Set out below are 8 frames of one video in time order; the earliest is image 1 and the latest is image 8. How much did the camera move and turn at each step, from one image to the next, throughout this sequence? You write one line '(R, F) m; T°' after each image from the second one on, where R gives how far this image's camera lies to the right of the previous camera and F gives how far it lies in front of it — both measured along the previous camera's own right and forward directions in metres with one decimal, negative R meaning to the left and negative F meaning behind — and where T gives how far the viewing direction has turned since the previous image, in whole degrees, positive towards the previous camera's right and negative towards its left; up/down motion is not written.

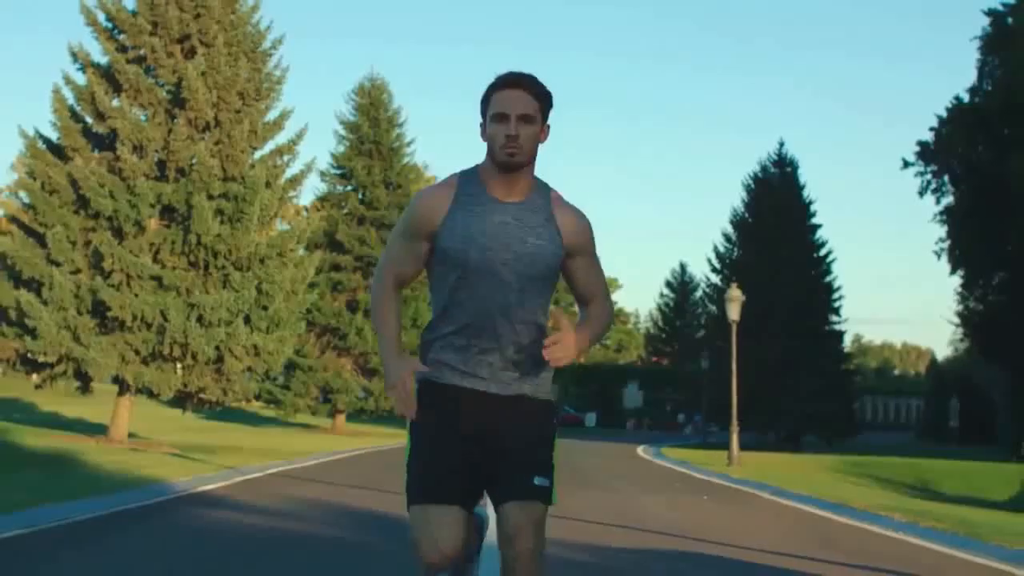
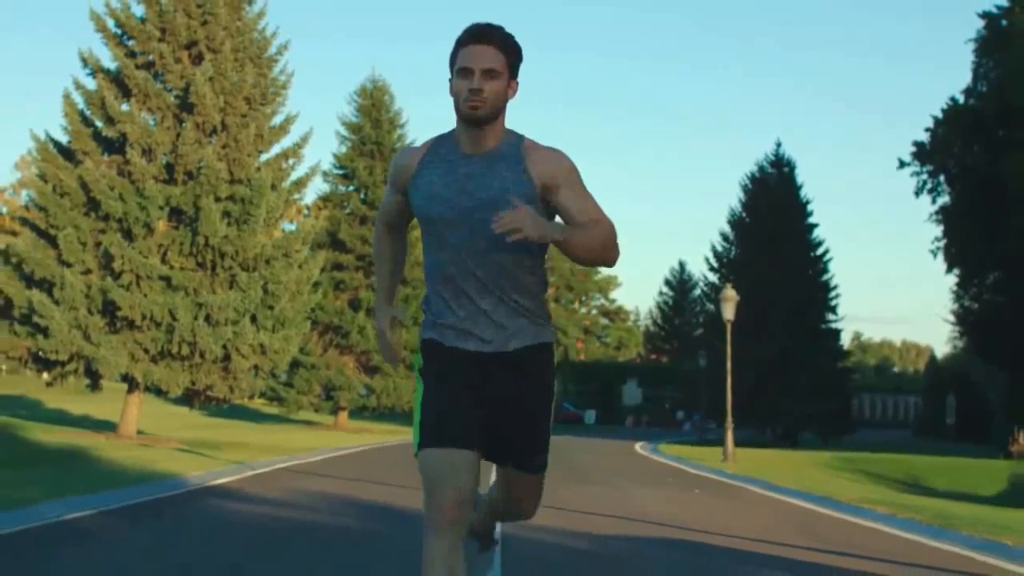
(0.0, -0.7) m; 0°
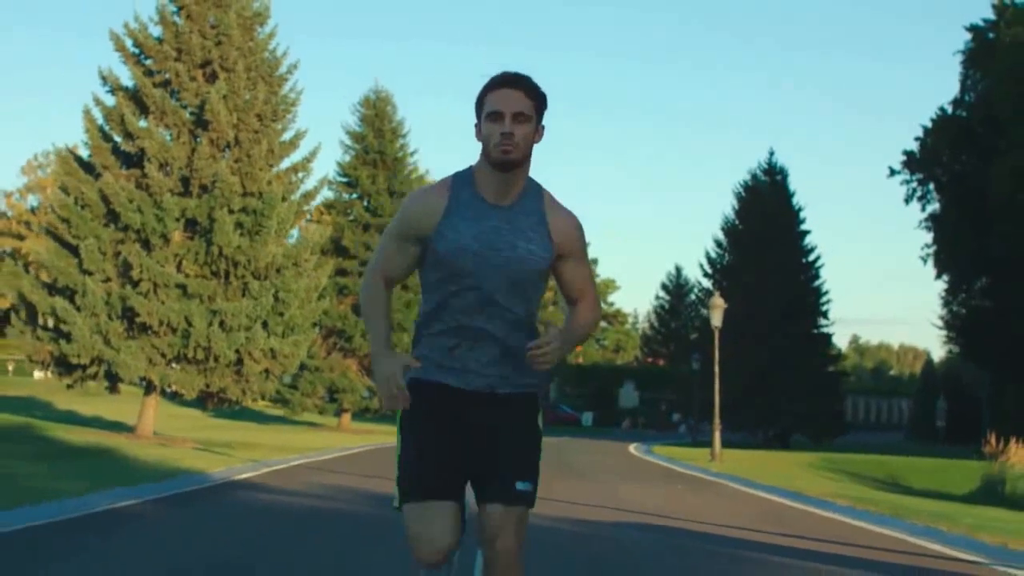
(0.0, -1.6) m; 0°
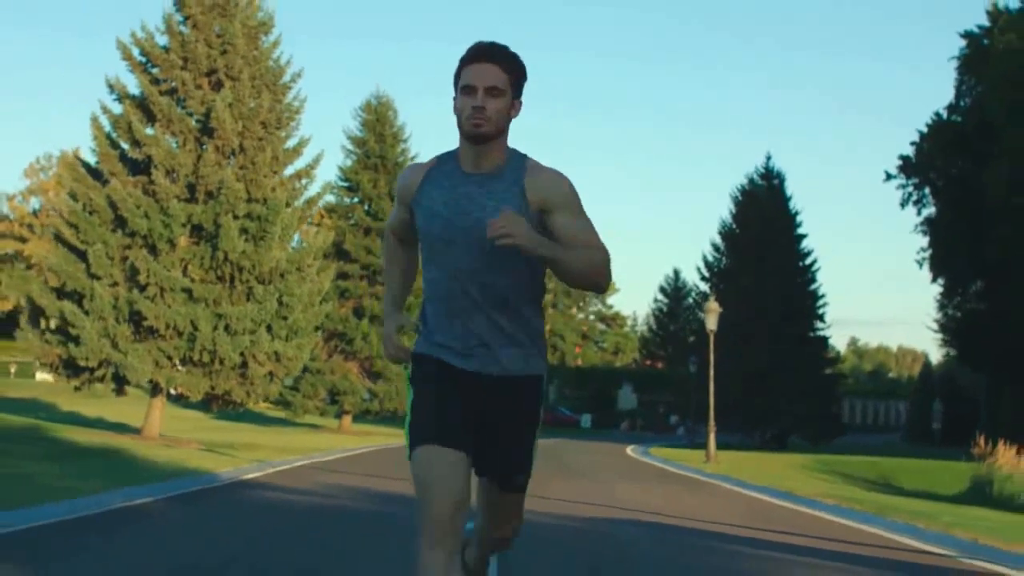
(0.0, -0.7) m; 0°
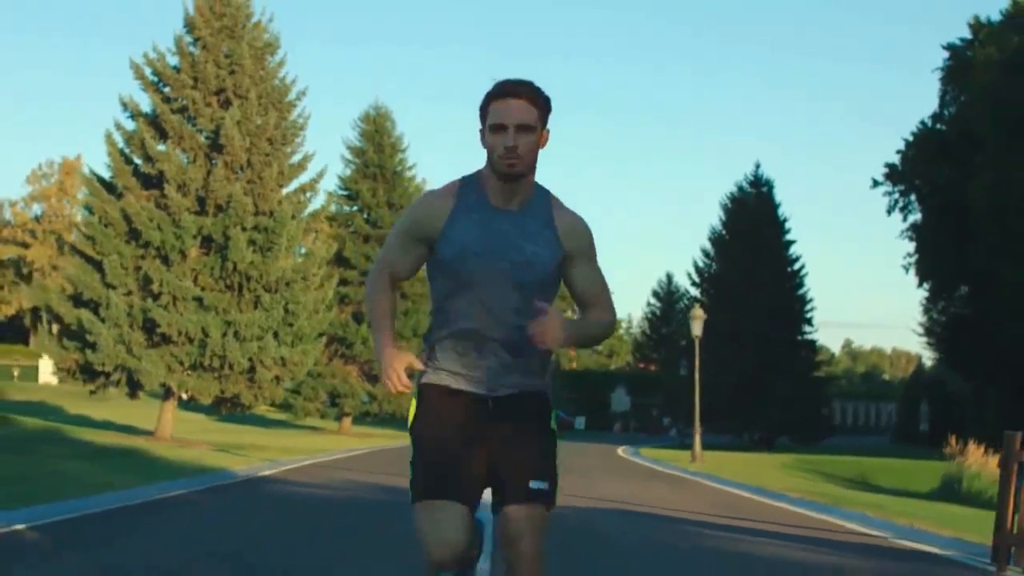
(0.0, -1.7) m; 0°
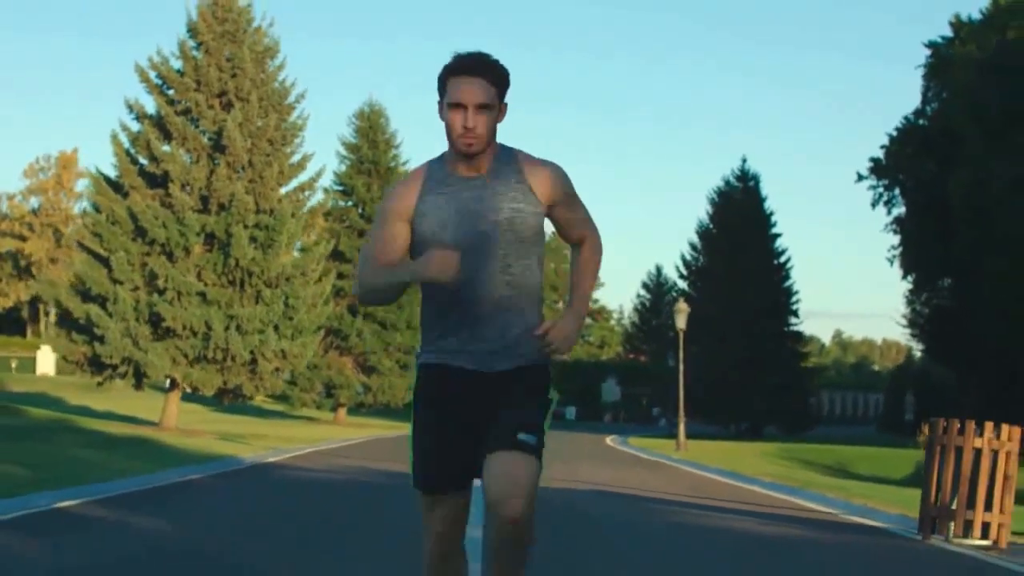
(0.0, -1.4) m; 0°
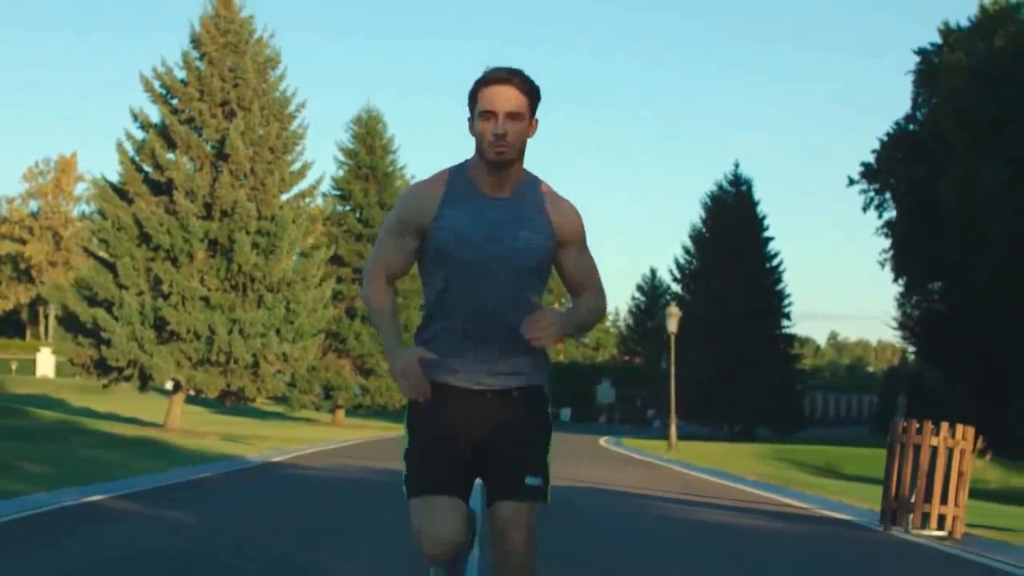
(0.0, -1.0) m; 0°
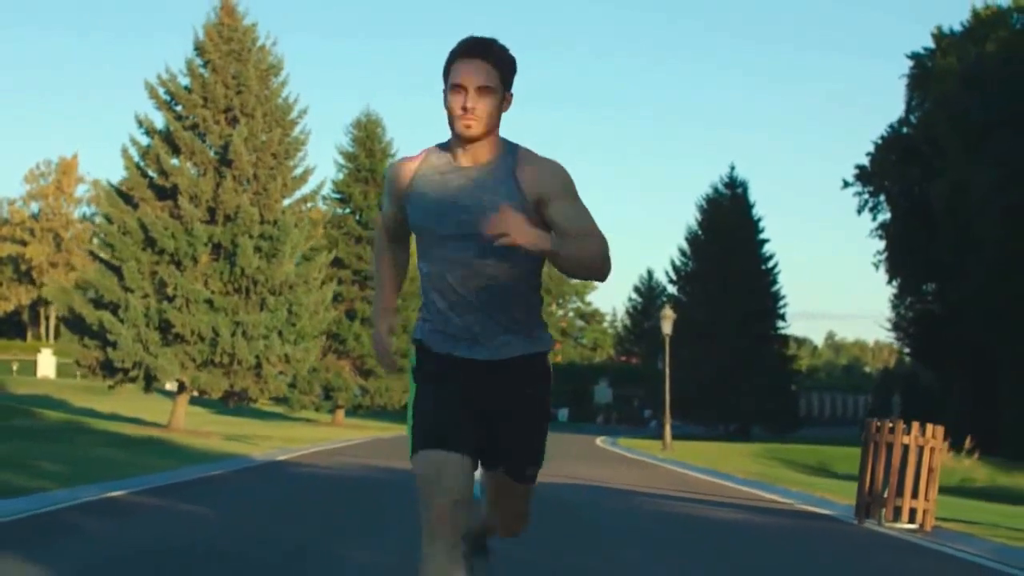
(0.0, -0.8) m; 0°
